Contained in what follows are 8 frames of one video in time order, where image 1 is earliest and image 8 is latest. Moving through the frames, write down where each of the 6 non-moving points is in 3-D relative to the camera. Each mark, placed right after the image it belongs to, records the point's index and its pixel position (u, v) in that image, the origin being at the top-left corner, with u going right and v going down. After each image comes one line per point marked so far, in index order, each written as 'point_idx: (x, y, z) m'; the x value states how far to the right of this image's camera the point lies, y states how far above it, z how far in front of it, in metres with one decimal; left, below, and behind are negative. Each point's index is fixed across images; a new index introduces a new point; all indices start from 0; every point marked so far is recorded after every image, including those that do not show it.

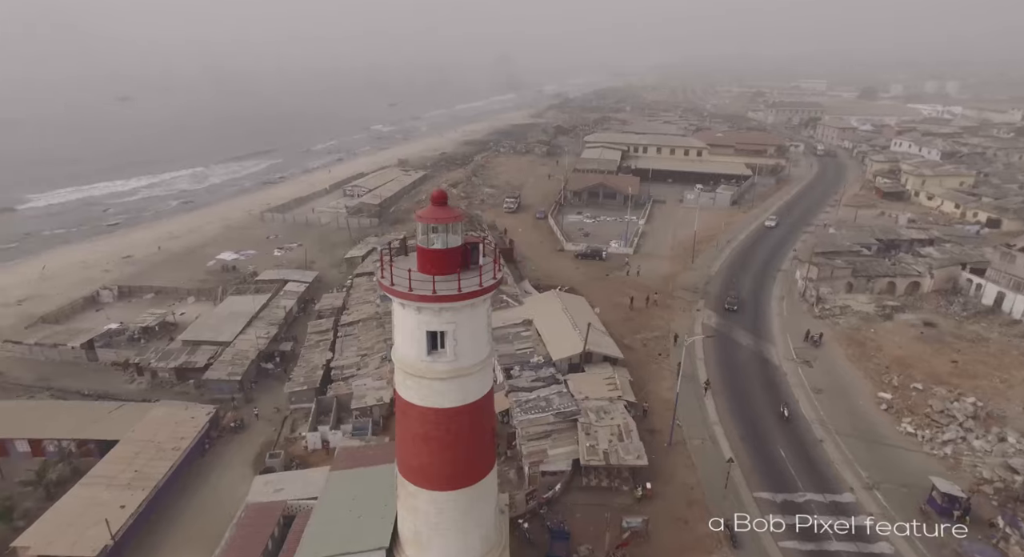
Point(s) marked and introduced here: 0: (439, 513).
0: (-1.7, -5.2, +12.4) m
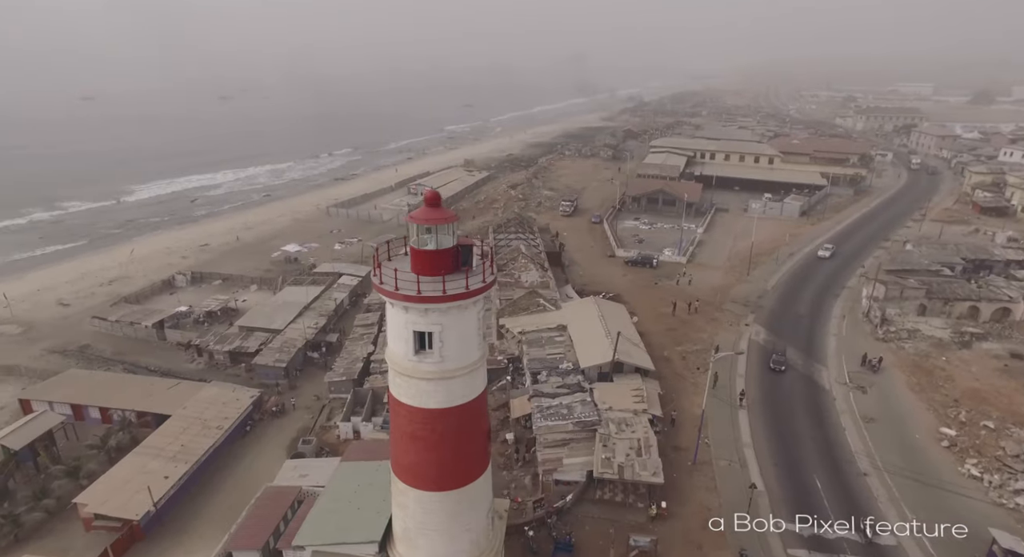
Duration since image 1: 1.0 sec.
0: (-1.9, -5.2, +12.5) m
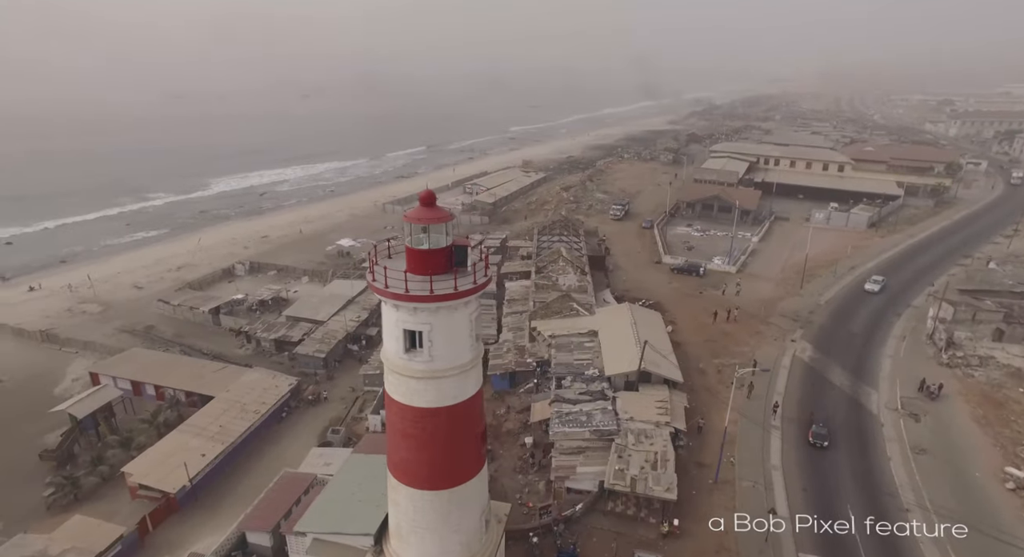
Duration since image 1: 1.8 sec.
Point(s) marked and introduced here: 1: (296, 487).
0: (-2.2, -5.2, +12.5) m
1: (-6.7, -6.5, +17.6) m
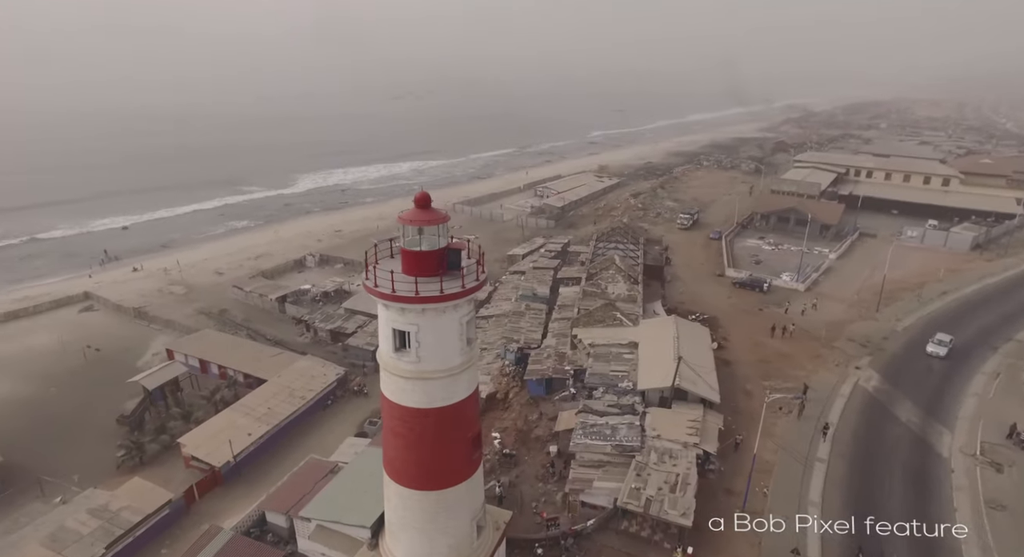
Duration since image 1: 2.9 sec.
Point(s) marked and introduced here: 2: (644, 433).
0: (-2.4, -5.2, +12.7) m
1: (-6.3, -6.3, +18.3) m
2: (+4.7, -5.5, +19.9) m
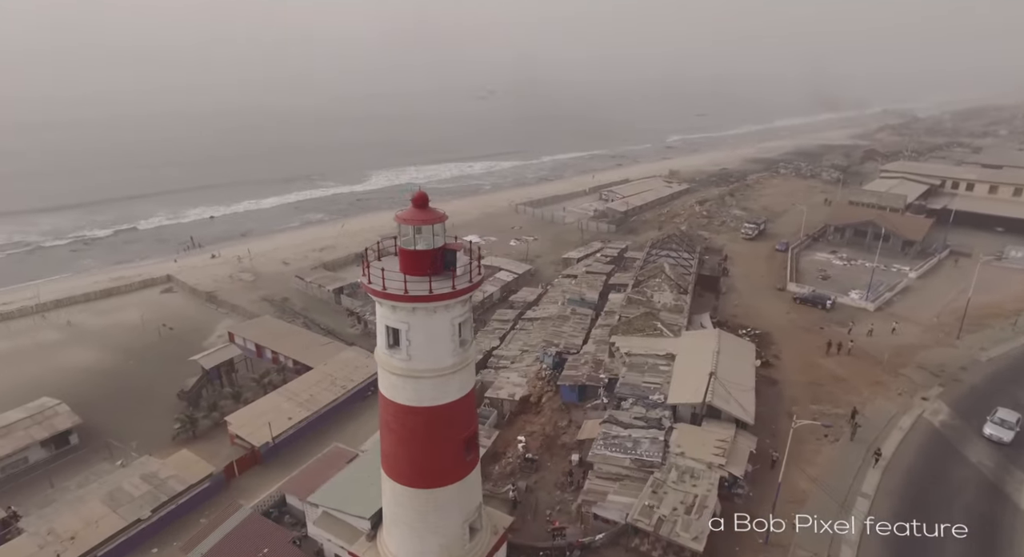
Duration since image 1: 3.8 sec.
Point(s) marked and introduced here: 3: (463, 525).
0: (-2.6, -5.2, +12.8) m
1: (-5.8, -6.1, +18.9) m
2: (+5.3, -5.8, +19.1) m
3: (-1.1, -5.8, +13.2) m
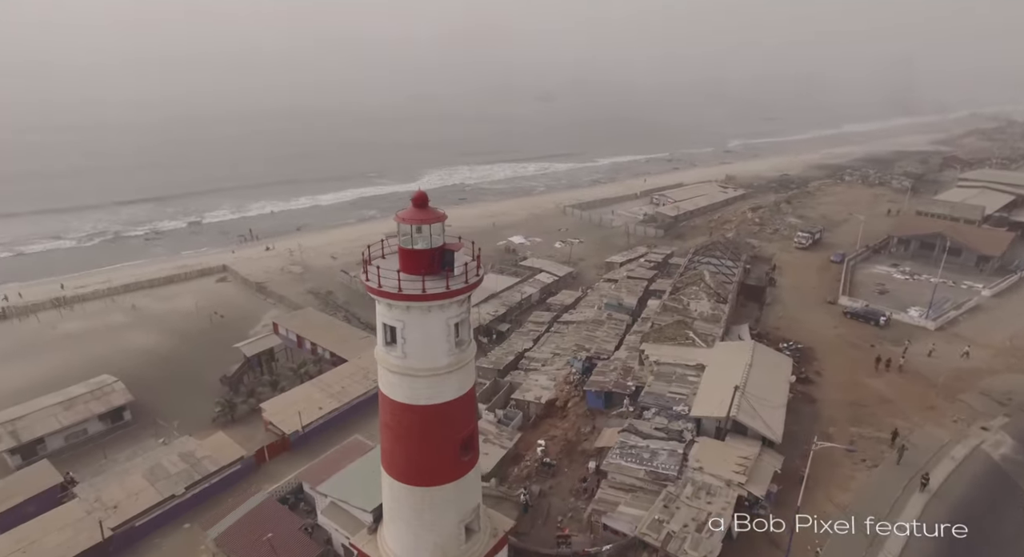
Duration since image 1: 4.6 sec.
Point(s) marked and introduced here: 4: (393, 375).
0: (-2.7, -5.1, +13.0) m
1: (-5.4, -6.0, +19.4) m
2: (+5.7, -6.1, +18.5) m
3: (-1.3, -5.8, +13.2) m
4: (-2.5, -2.0, +11.8) m
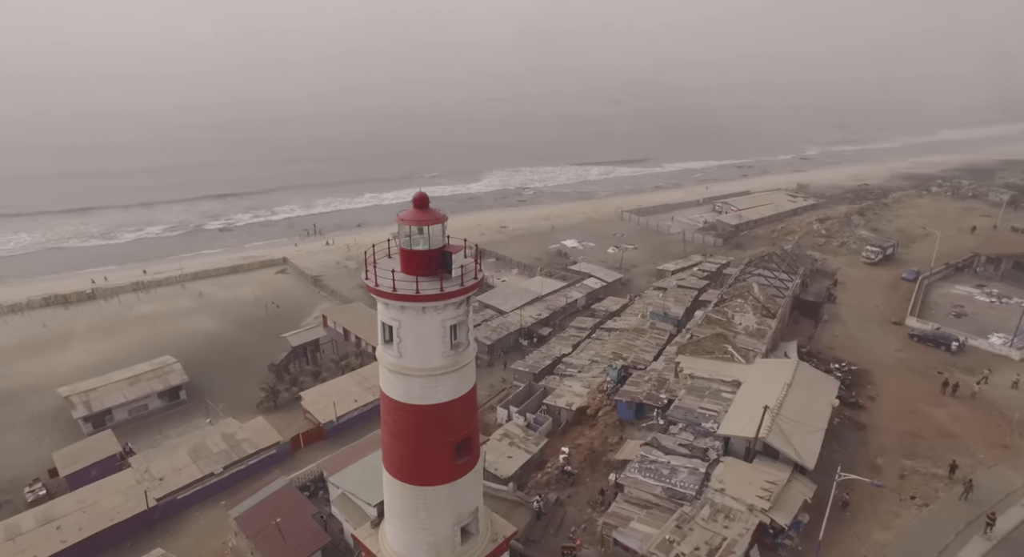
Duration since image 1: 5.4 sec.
0: (-2.8, -5.1, +13.2) m
1: (-4.8, -5.9, +19.8) m
2: (+6.1, -6.5, +17.7) m
3: (-1.4, -5.8, +13.2) m
4: (-2.6, -2.0, +12.0) m
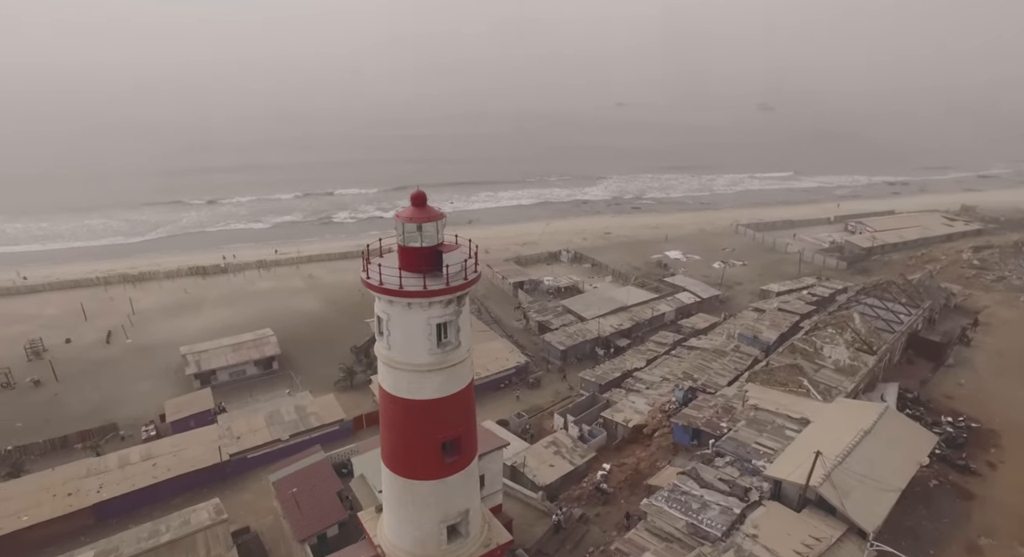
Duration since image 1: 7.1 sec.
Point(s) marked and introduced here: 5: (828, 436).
0: (-3.0, -4.9, +13.6) m
1: (-3.6, -5.7, +20.4) m
2: (+6.5, -7.1, +16.1) m
3: (-1.7, -5.8, +13.3) m
4: (-2.8, -1.9, +12.3) m
5: (+10.8, -5.4, +19.1) m
